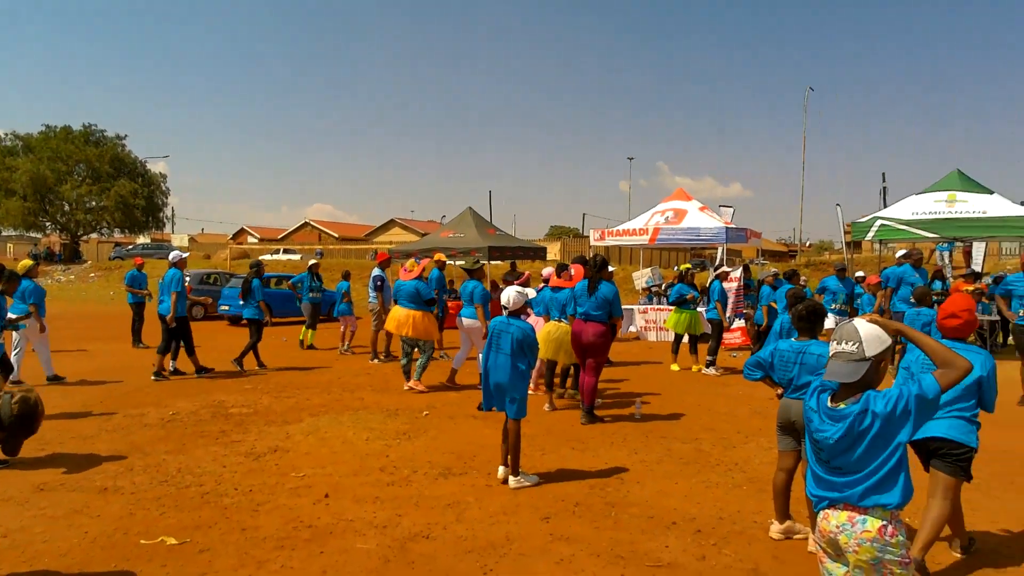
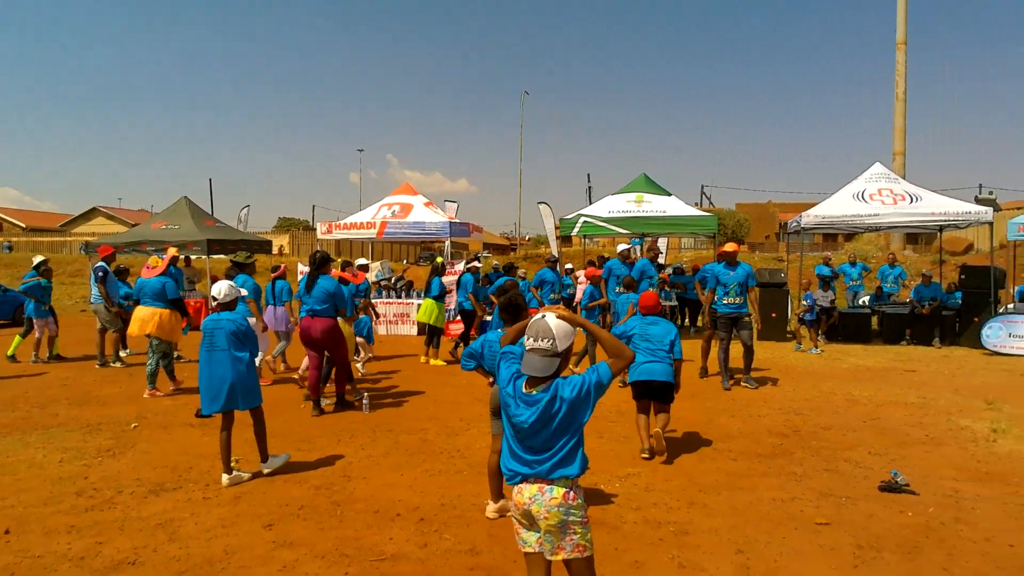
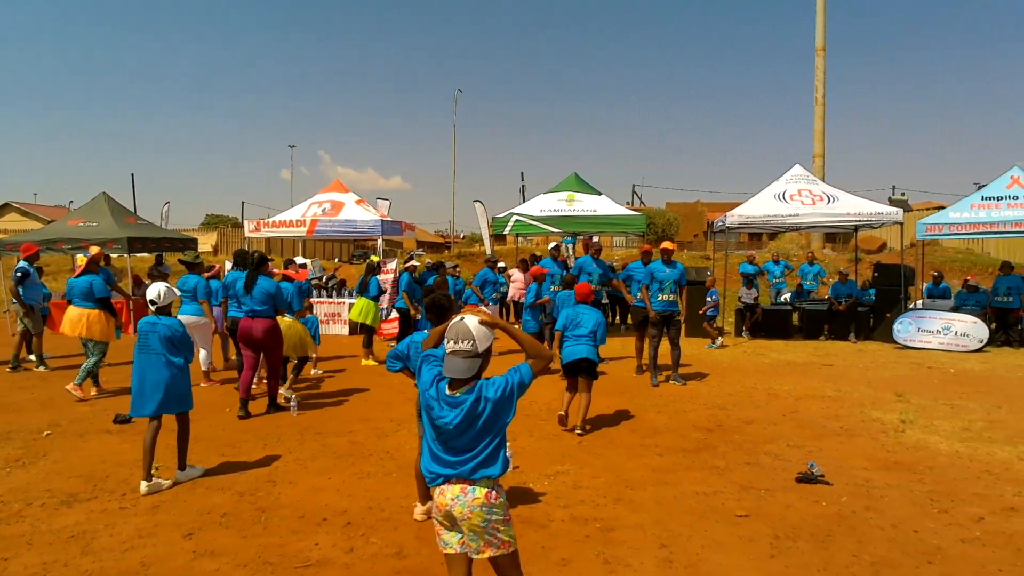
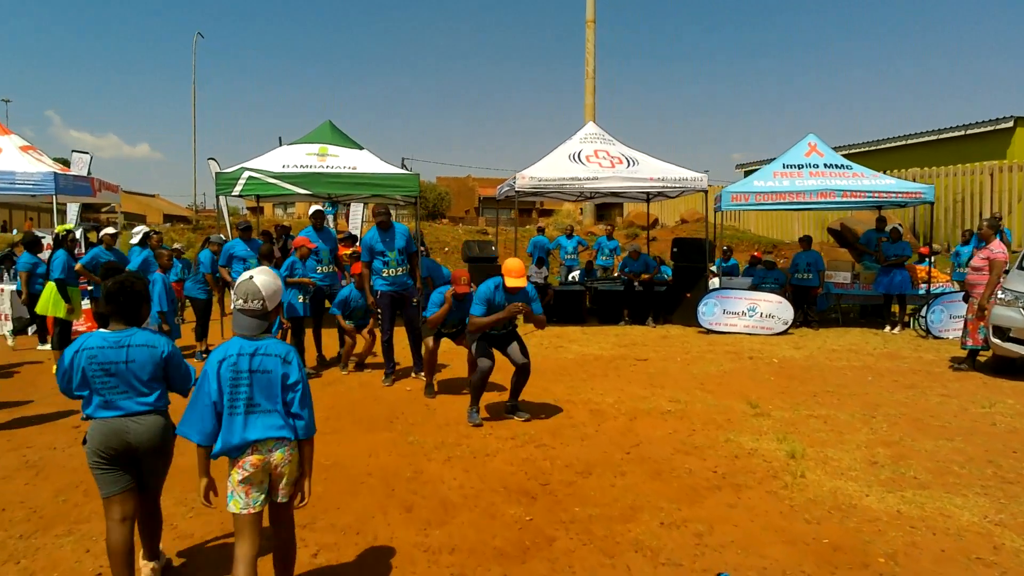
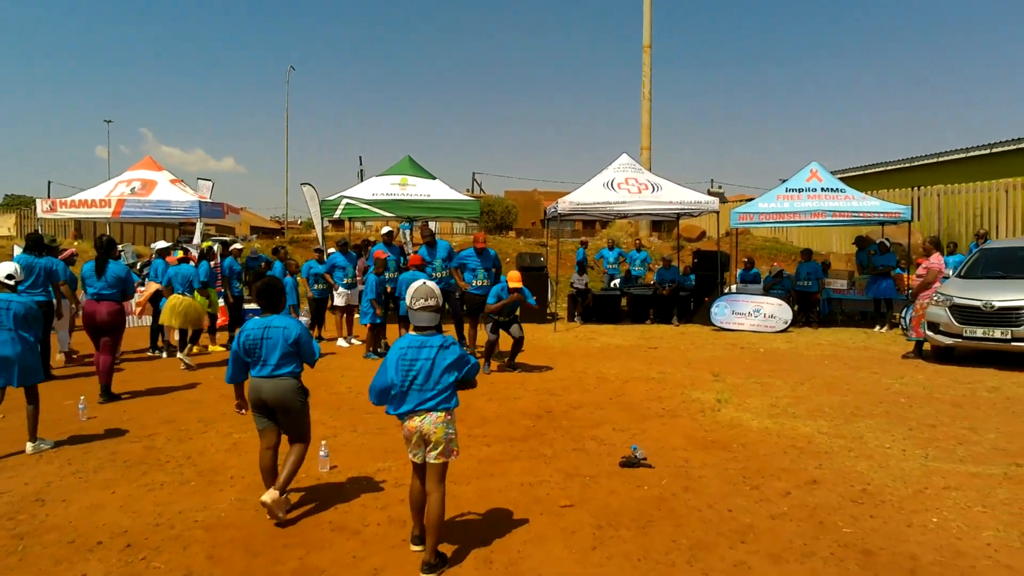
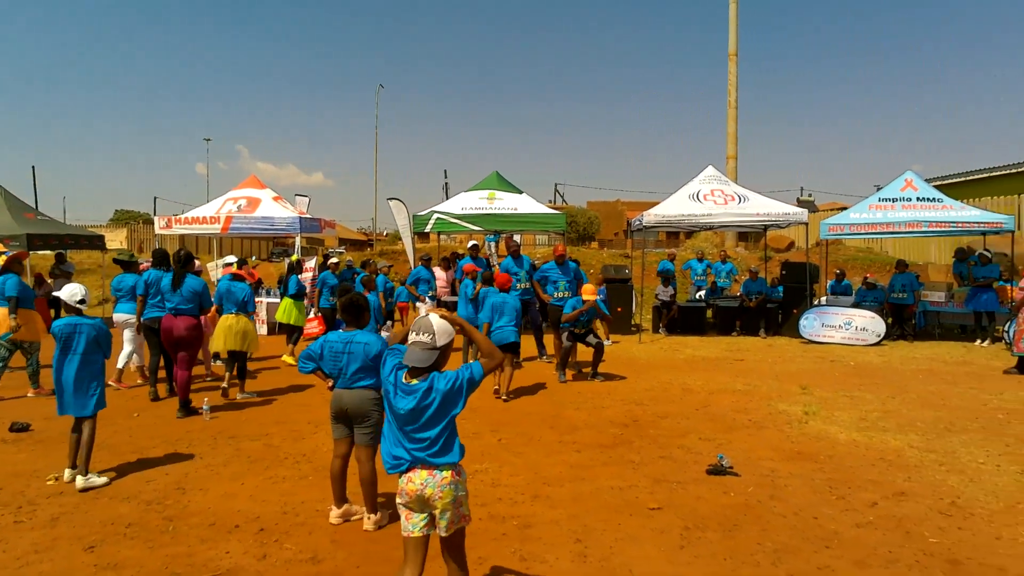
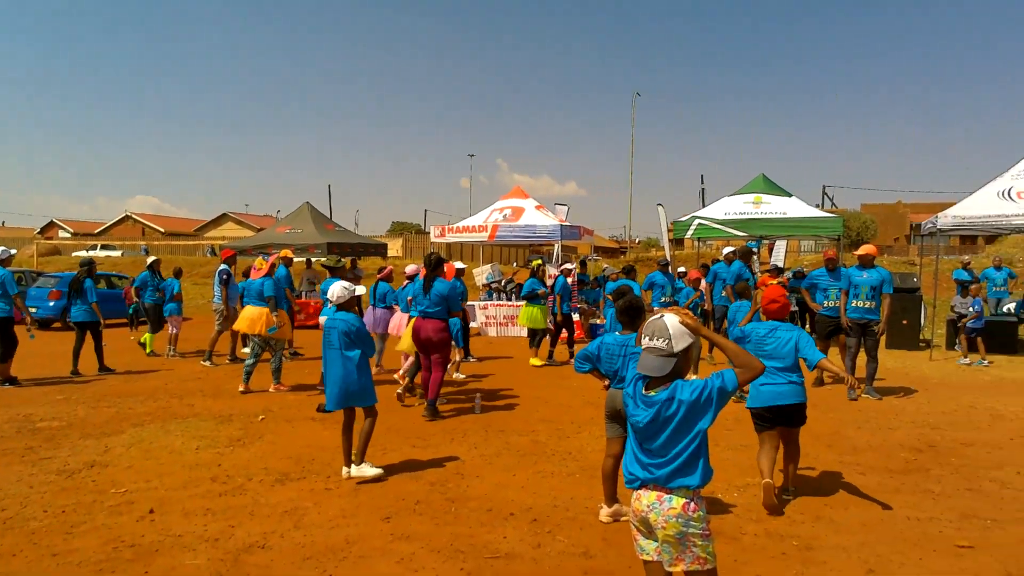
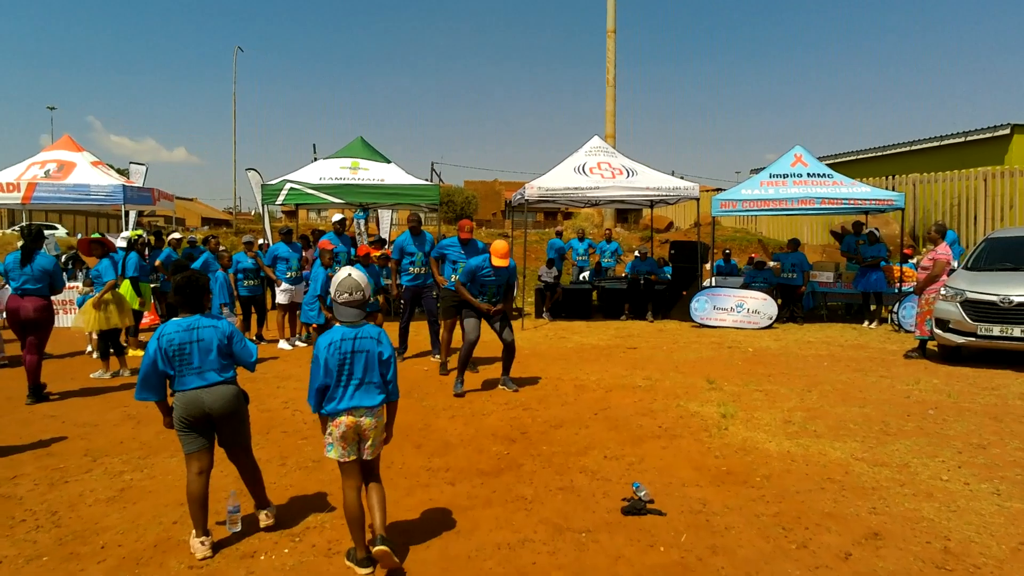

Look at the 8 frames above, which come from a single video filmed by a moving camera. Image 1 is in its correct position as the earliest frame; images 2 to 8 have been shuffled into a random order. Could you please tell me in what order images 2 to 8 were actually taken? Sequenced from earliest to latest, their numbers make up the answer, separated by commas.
7, 2, 3, 6, 5, 8, 4
